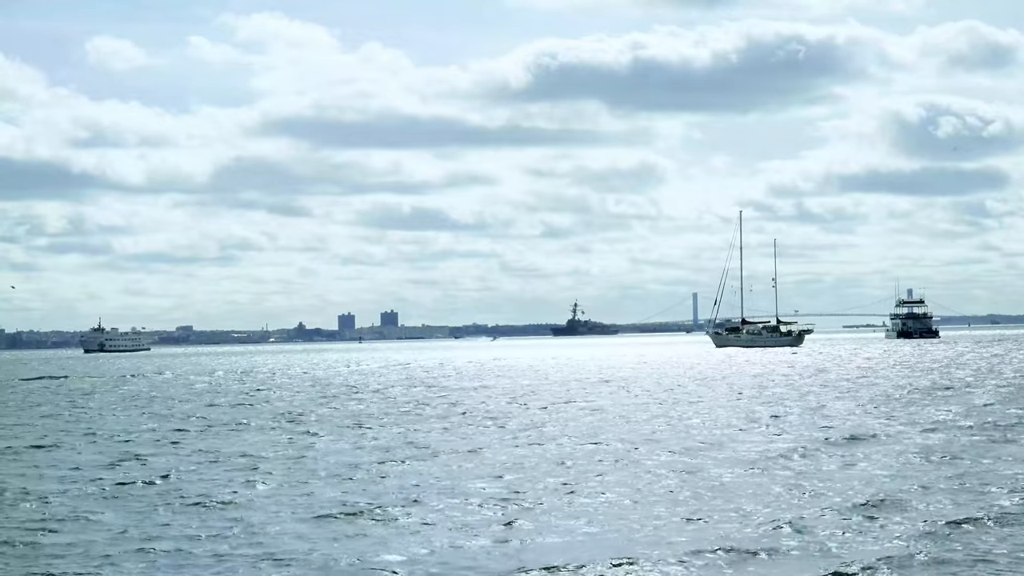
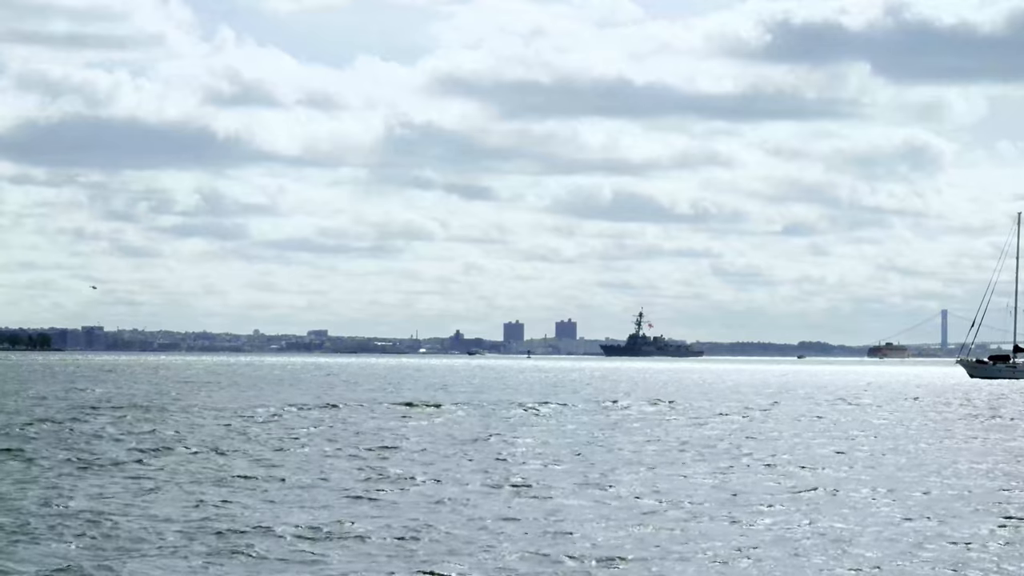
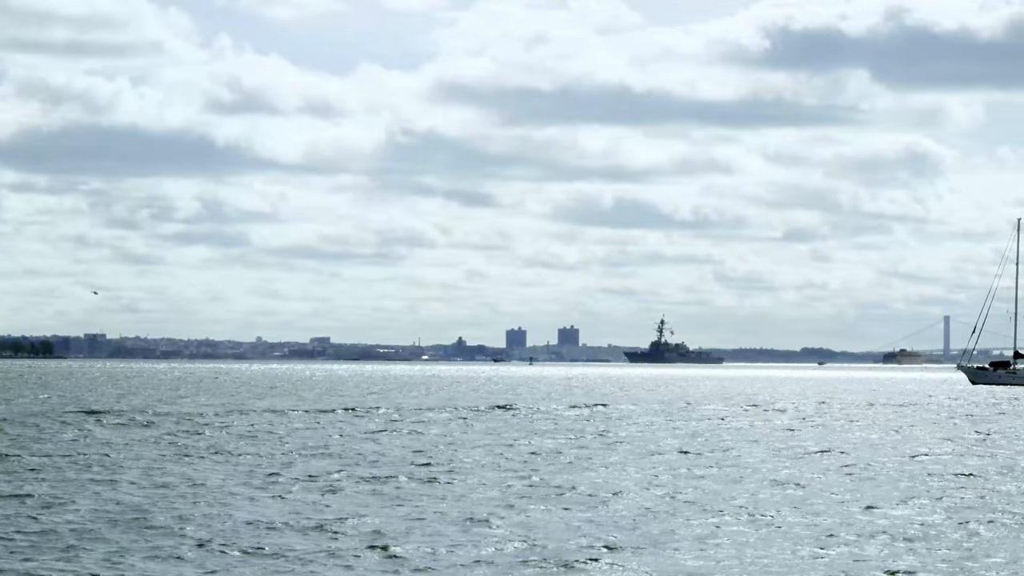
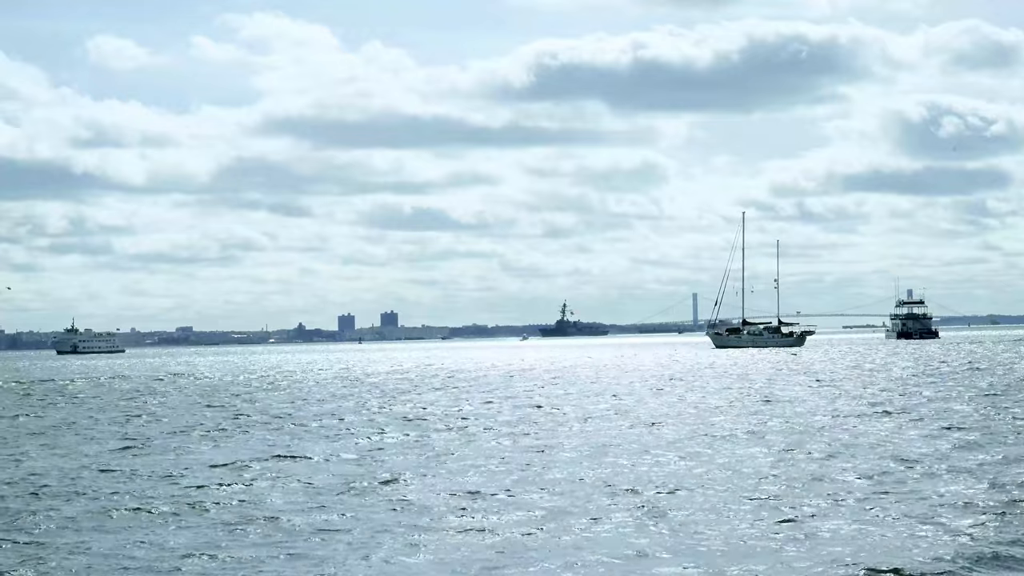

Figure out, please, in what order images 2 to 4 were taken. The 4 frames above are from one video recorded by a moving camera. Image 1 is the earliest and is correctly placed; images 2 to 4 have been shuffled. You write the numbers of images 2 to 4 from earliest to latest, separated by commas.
4, 3, 2
